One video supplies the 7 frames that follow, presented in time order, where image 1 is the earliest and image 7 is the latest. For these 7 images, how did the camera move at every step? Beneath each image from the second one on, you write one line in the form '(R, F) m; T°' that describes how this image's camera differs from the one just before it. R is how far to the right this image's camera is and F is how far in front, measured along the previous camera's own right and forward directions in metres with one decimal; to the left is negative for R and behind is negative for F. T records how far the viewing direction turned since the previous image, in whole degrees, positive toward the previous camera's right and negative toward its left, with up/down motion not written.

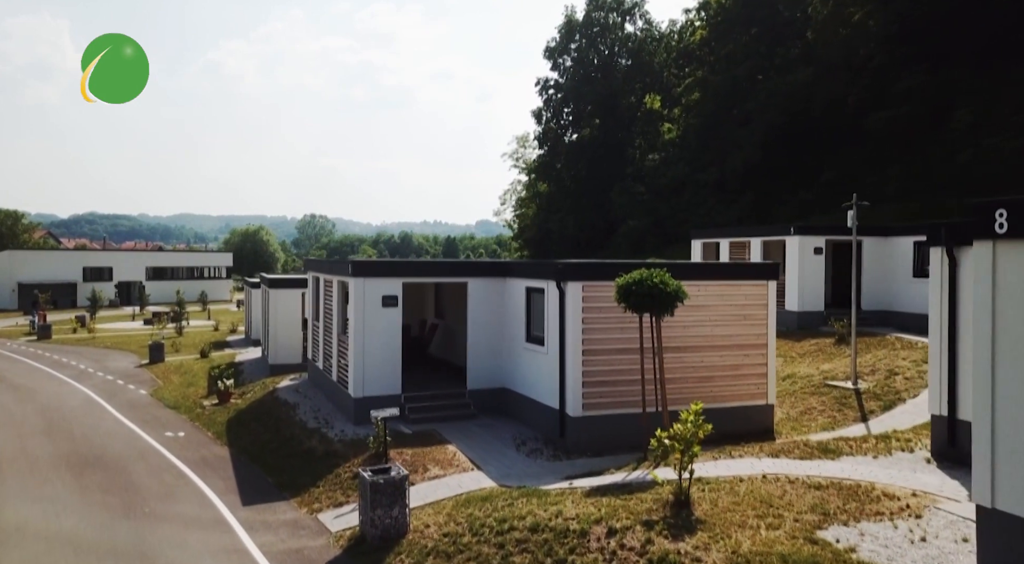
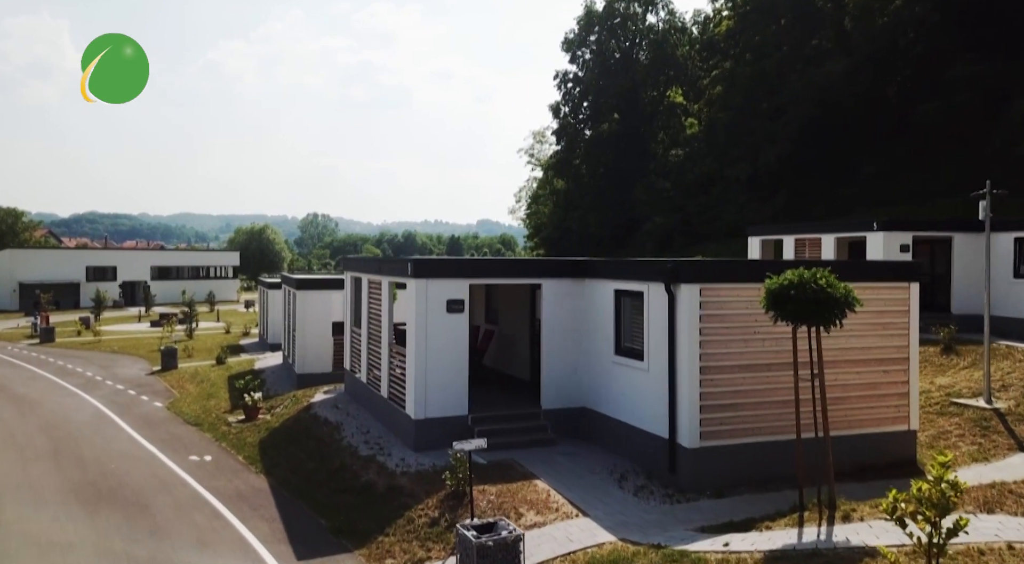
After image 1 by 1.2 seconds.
(-1.4, +2.2) m; 0°
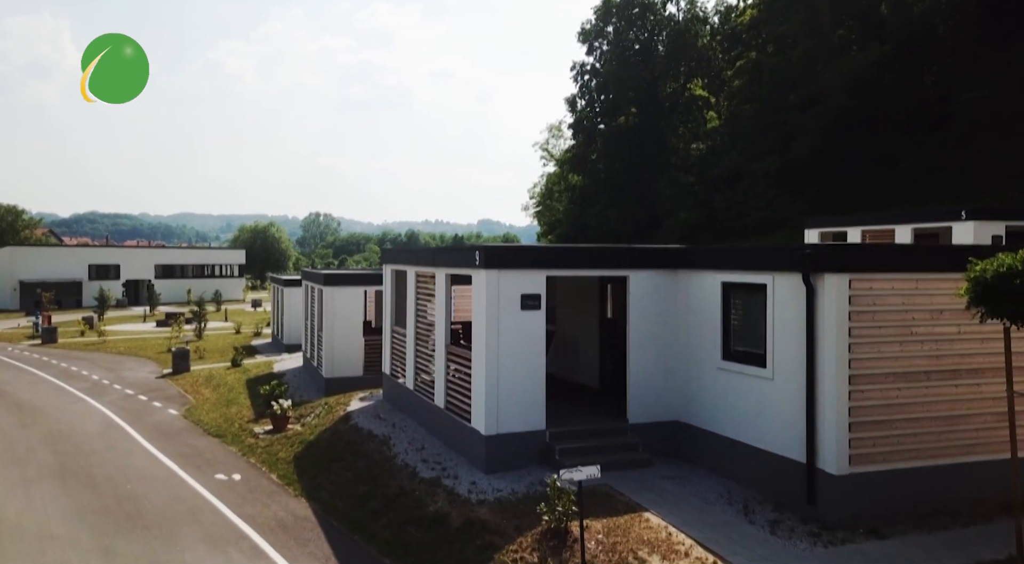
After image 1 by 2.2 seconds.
(-1.2, +2.0) m; 0°
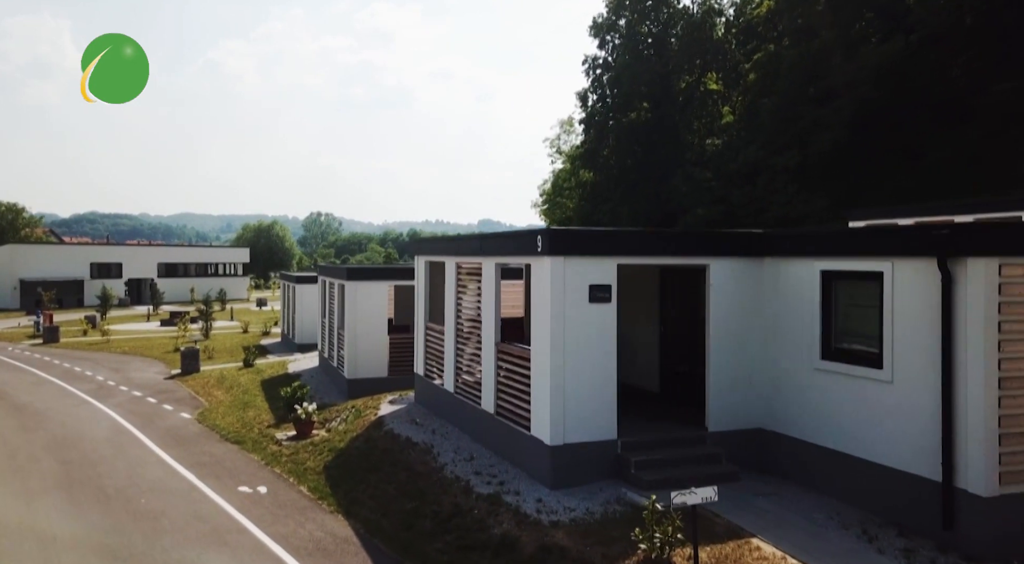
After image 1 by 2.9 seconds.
(-0.9, +1.3) m; 0°
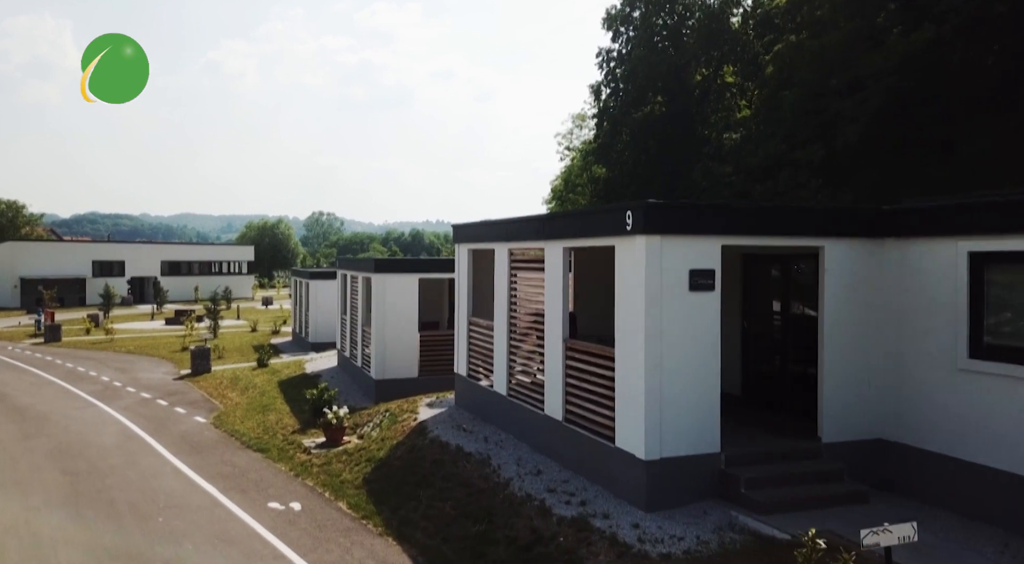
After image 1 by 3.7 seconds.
(-0.9, +1.5) m; 0°
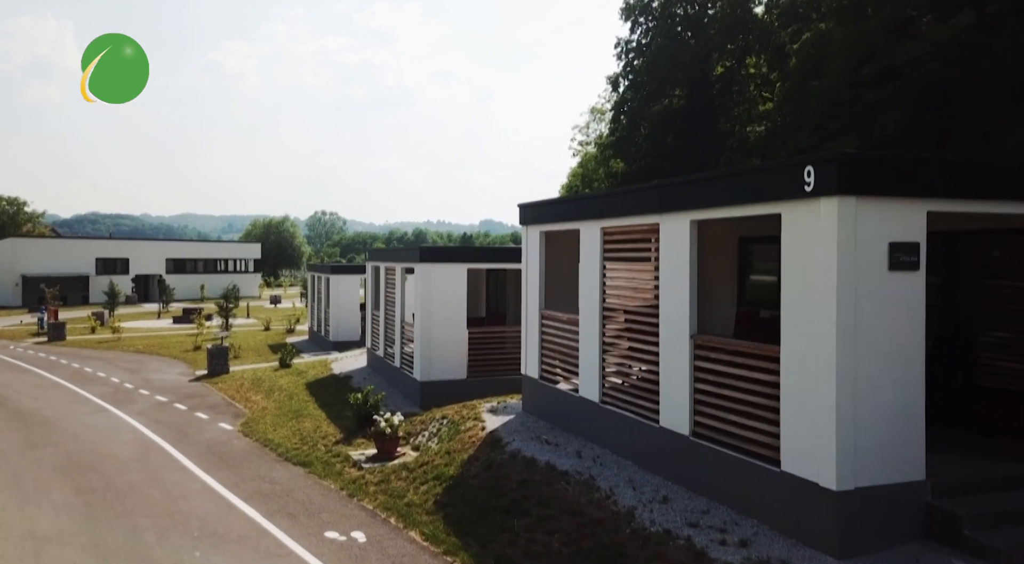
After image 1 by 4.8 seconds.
(-1.2, +1.9) m; 0°
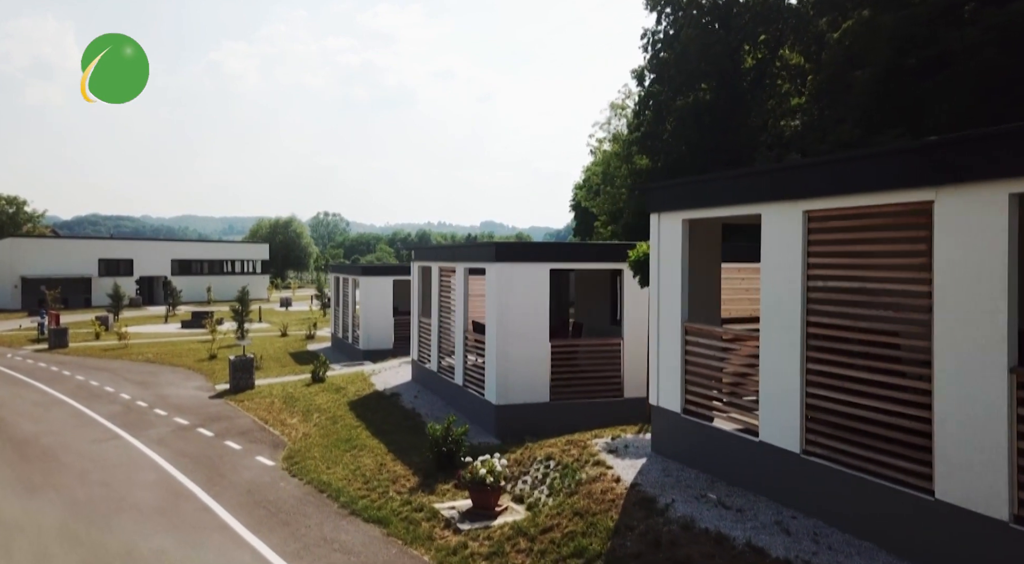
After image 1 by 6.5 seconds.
(-1.6, +2.7) m; 0°
